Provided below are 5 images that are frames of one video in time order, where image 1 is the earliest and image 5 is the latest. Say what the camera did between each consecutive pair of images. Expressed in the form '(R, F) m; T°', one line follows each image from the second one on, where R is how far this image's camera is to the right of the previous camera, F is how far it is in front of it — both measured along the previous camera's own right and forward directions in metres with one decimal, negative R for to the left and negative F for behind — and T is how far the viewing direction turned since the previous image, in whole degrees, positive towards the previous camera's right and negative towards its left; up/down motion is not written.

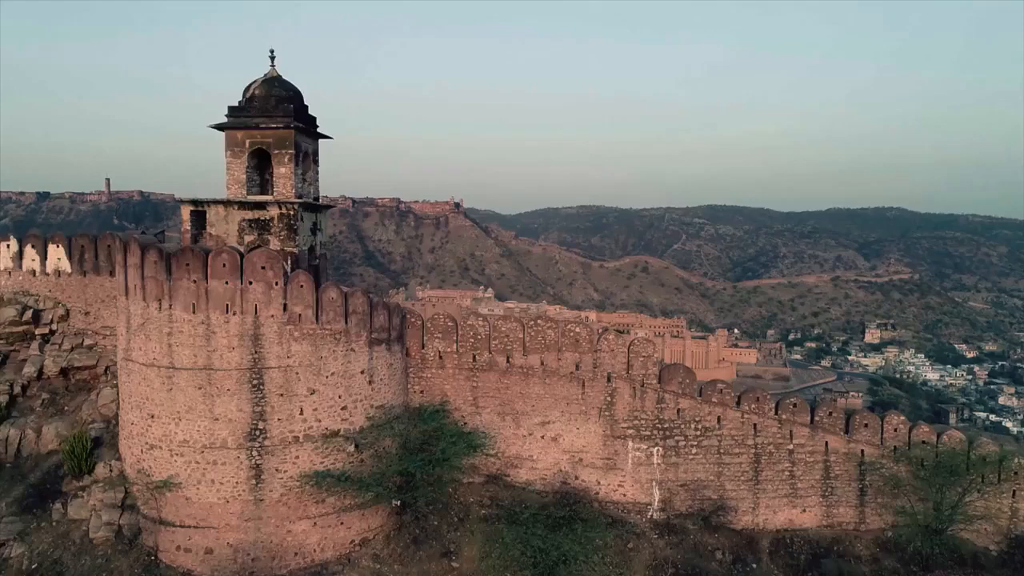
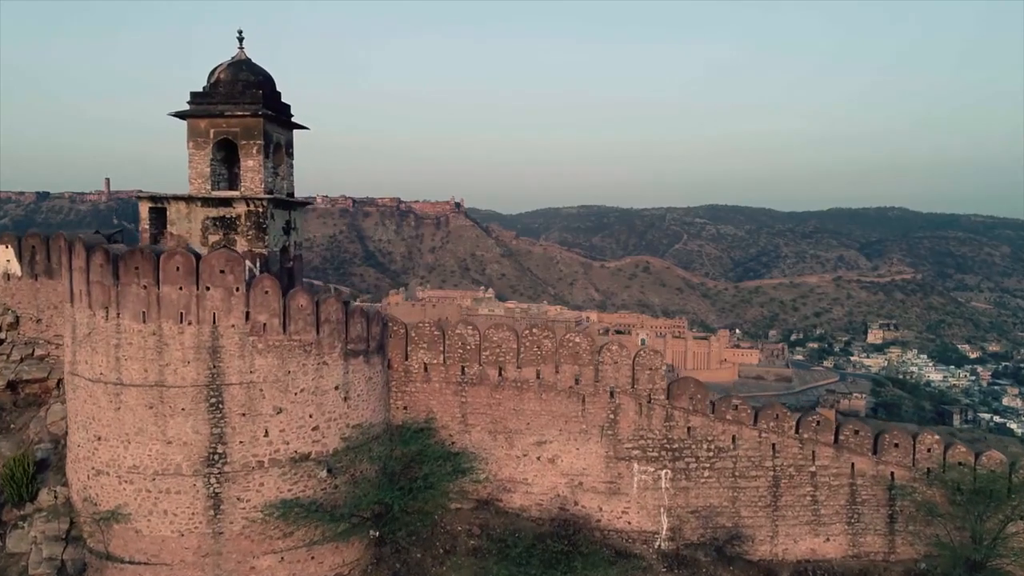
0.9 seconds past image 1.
(+0.1, +0.9) m; 0°
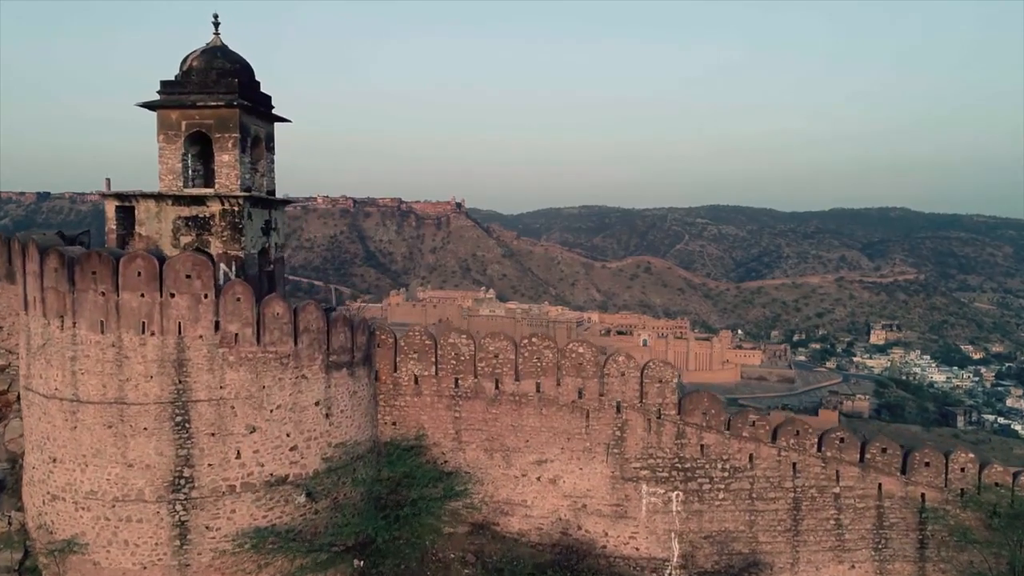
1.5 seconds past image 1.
(0.0, +0.7) m; 0°
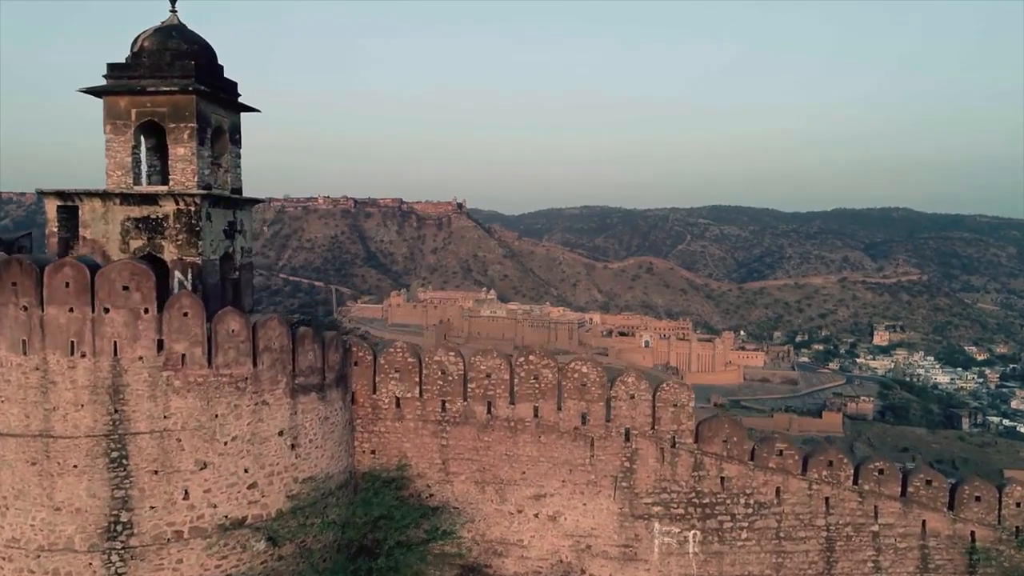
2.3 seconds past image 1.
(+0.1, +0.9) m; 0°
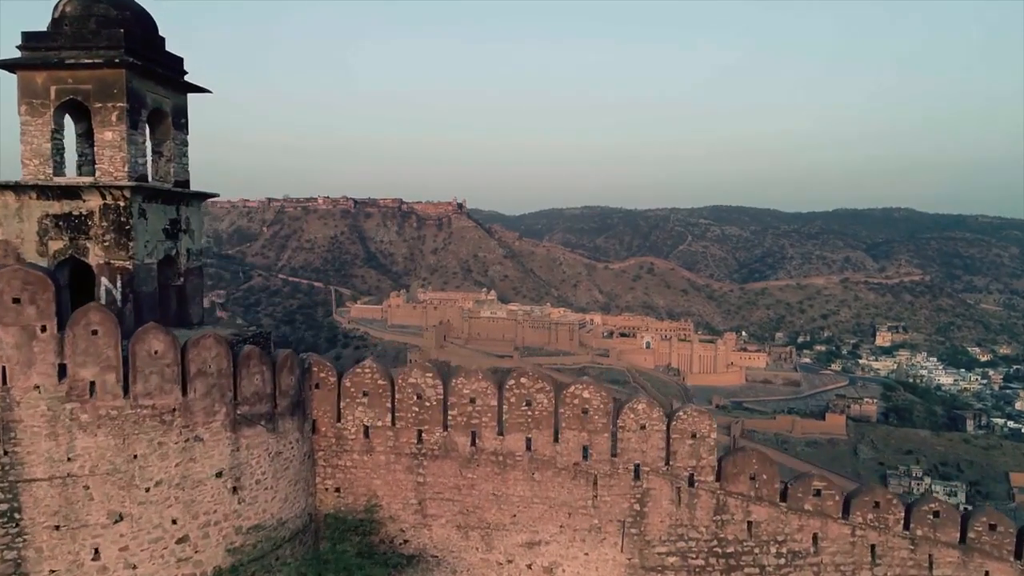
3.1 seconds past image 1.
(+0.1, +1.1) m; 0°
